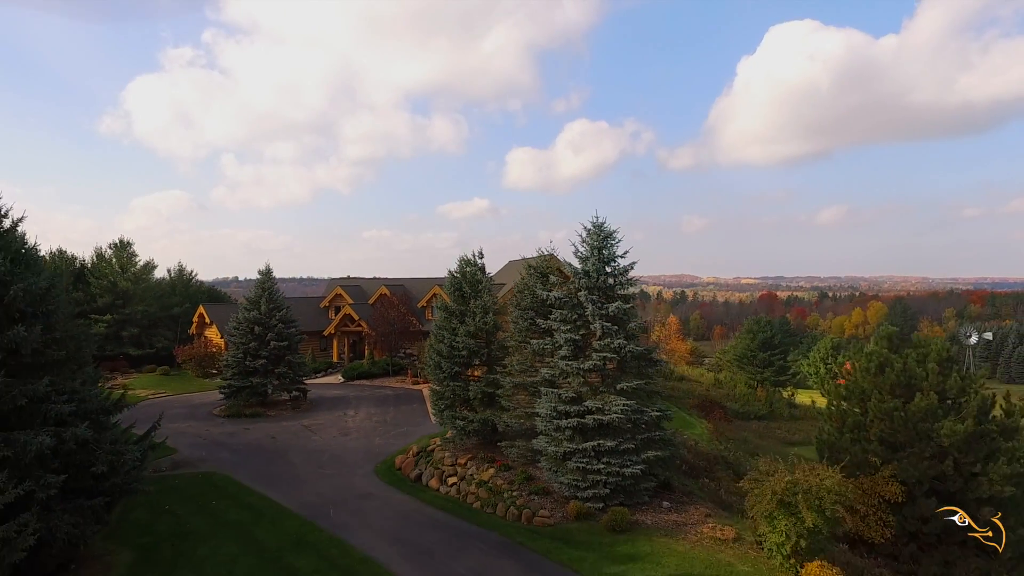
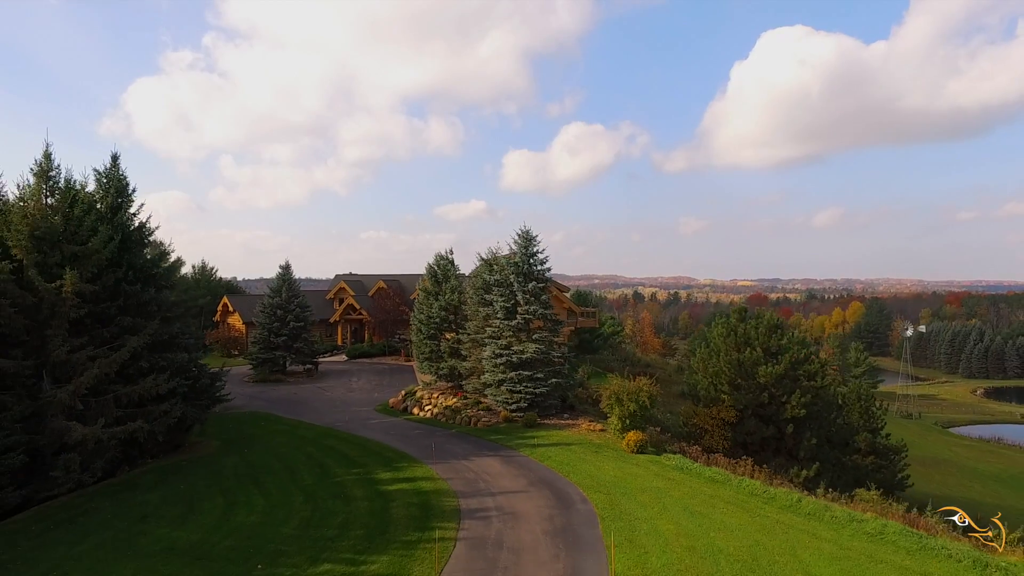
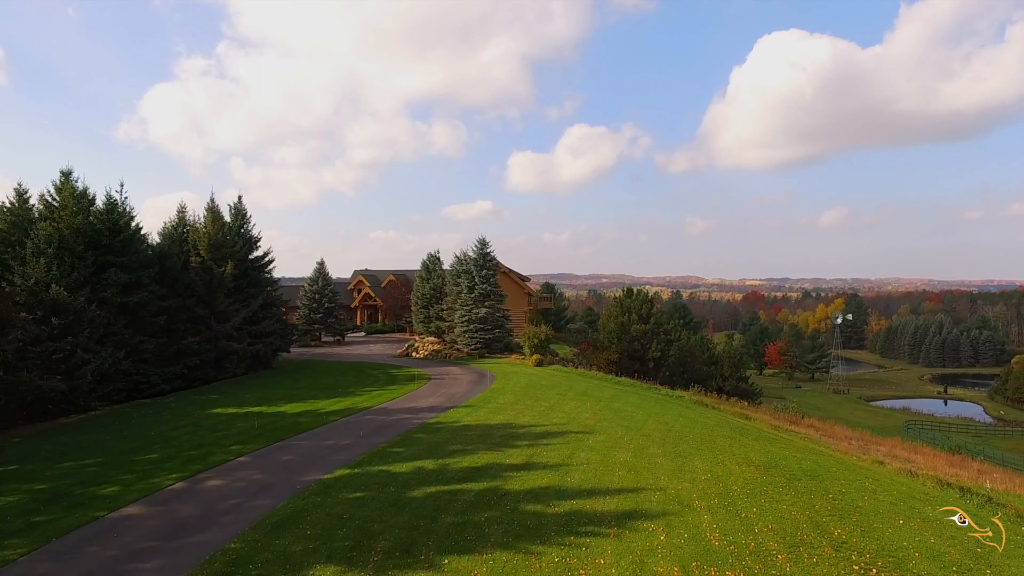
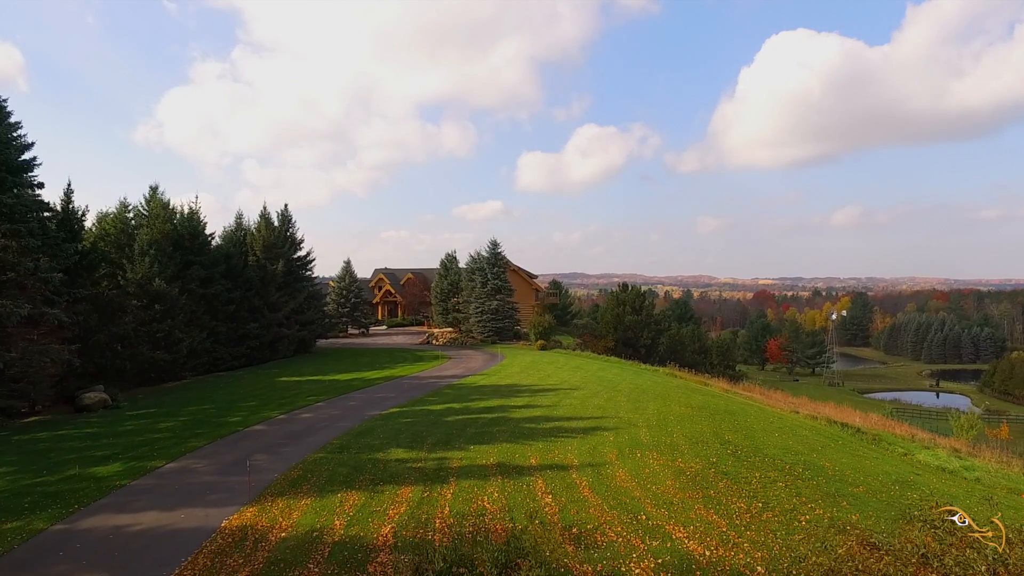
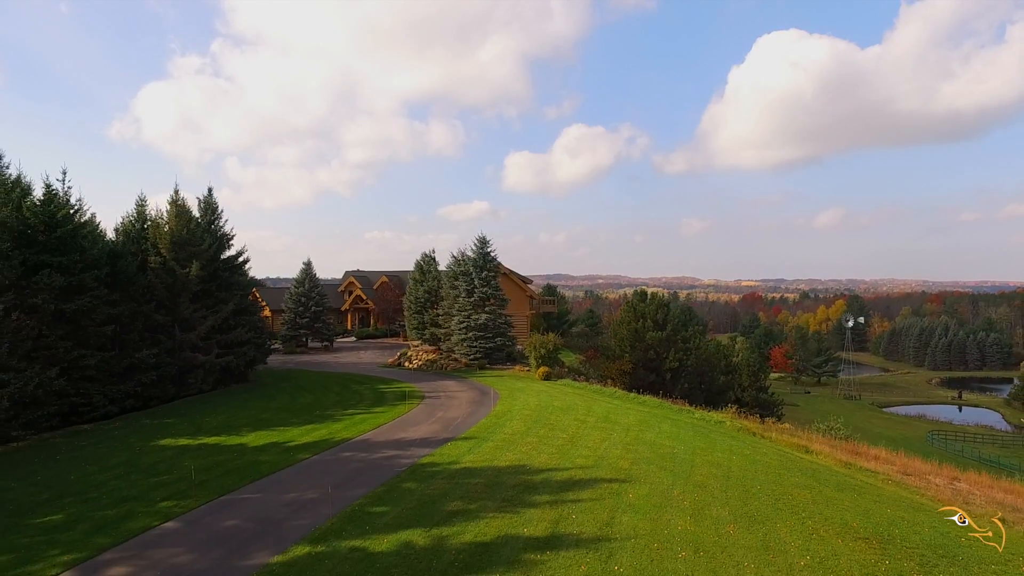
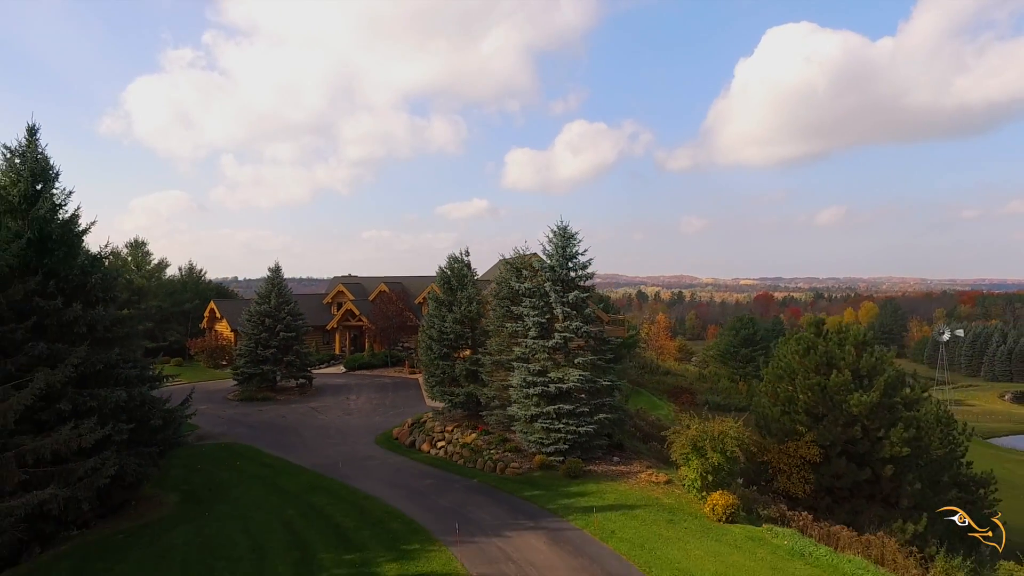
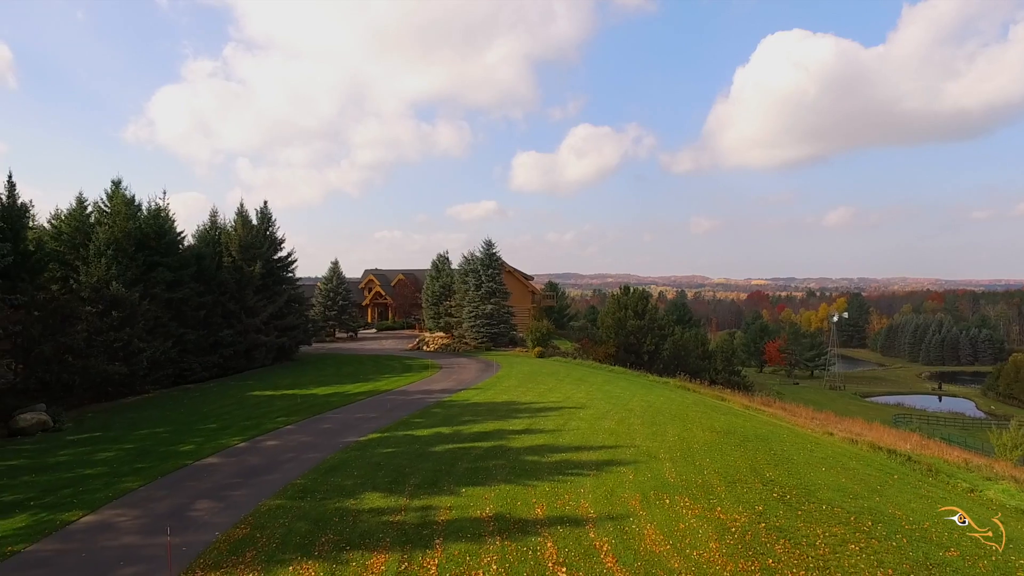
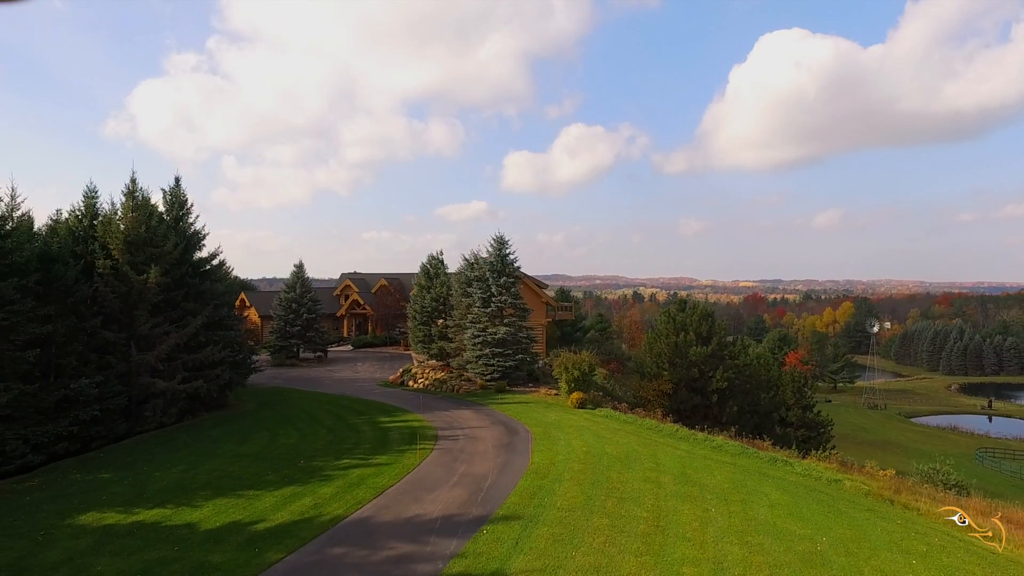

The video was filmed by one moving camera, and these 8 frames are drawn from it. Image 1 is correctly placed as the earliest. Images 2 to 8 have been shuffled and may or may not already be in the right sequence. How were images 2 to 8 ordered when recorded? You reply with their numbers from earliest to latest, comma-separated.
6, 2, 8, 5, 3, 7, 4
